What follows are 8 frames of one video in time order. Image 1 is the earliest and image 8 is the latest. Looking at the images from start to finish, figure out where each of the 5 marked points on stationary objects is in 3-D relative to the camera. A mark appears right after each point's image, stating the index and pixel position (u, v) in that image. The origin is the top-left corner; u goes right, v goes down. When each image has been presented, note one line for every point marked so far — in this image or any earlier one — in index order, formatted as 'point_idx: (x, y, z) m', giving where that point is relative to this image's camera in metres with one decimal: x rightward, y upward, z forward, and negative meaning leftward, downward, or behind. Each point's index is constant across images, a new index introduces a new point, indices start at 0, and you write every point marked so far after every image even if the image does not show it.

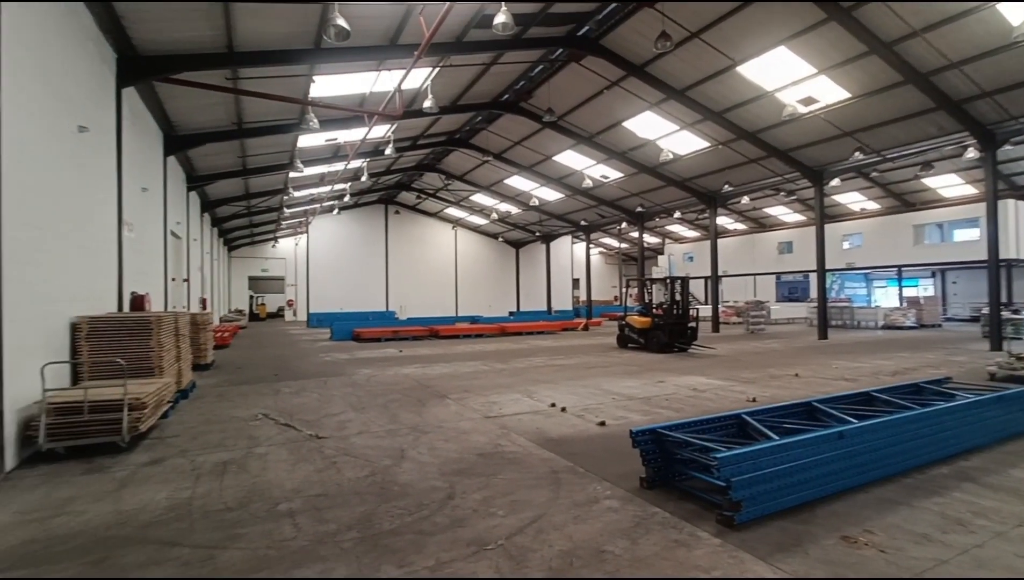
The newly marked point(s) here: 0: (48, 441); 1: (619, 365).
0: (-3.7, -1.2, +4.3) m
1: (+1.7, -1.2, +8.3) m
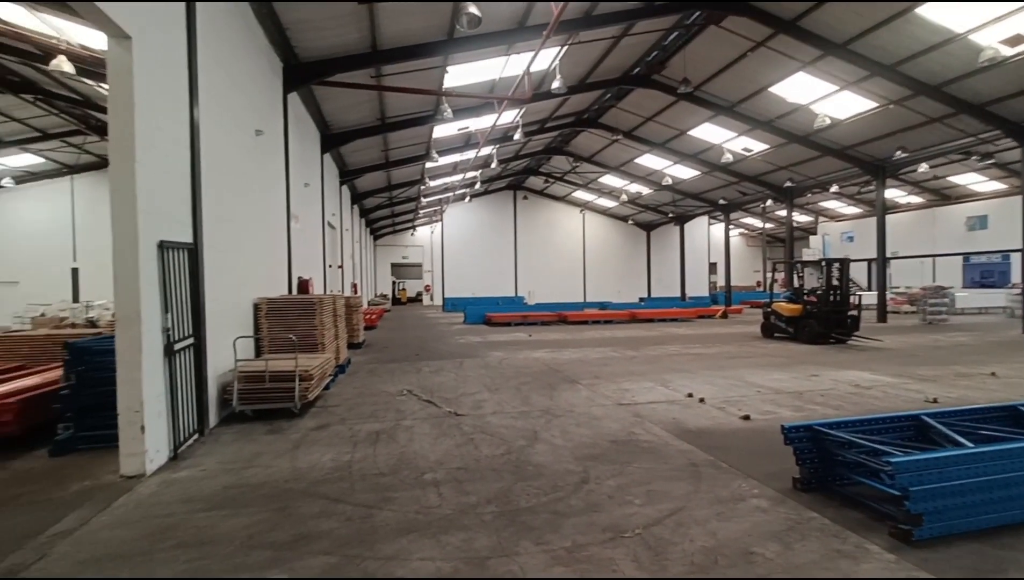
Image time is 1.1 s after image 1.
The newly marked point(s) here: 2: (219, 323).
0: (-2.5, -1.1, +5.0) m
1: (+3.7, -1.0, +7.7) m
2: (-2.7, -0.3, +5.0) m
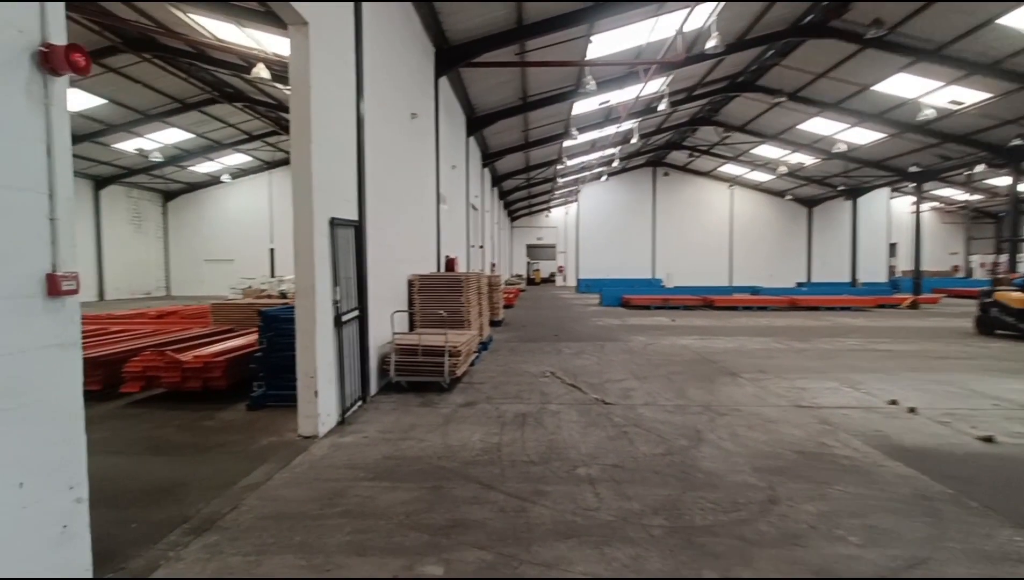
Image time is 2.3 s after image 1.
0: (-1.1, -0.8, +5.2) m
1: (+5.5, -0.8, +6.2) m
2: (-1.3, -0.1, +5.2) m
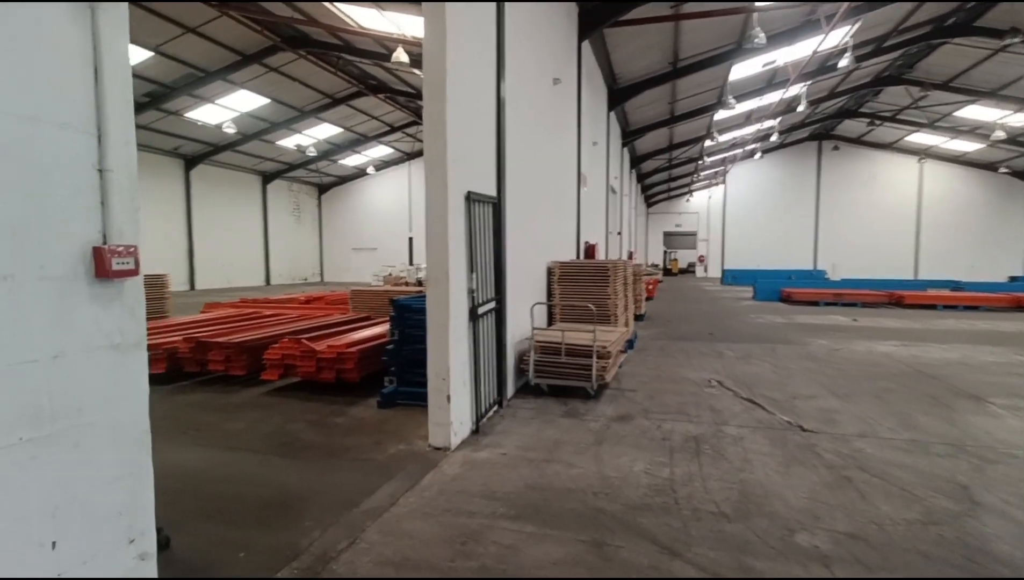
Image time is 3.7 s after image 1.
0: (+0.2, -0.7, +4.6) m
1: (+6.9, -0.8, +4.0) m
2: (0.0, 0.0, +4.6) m
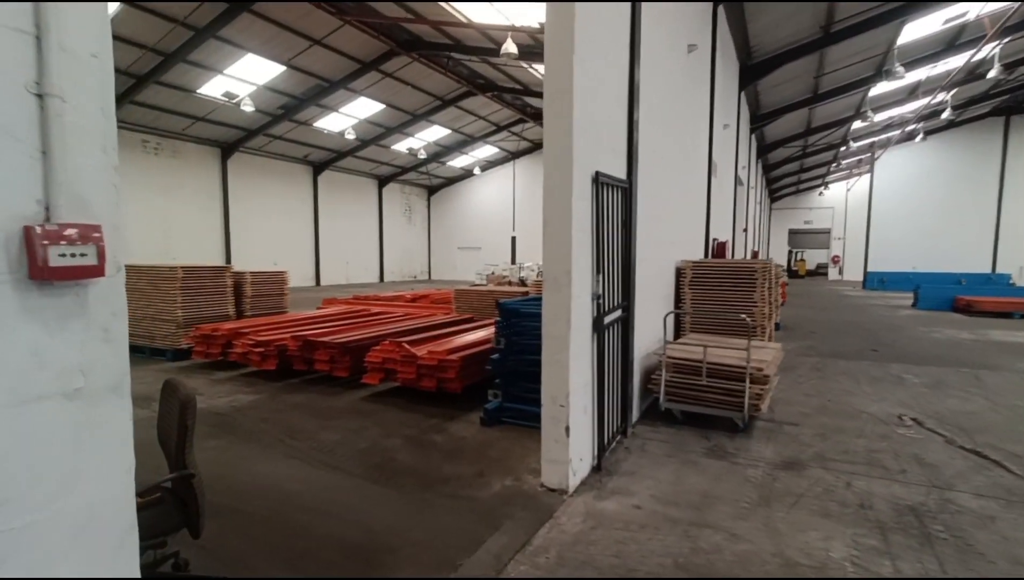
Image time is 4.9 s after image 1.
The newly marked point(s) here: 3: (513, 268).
0: (+1.1, -0.8, +3.8) m
1: (+7.6, -1.0, +2.0) m
2: (+0.9, 0.0, +3.8) m
3: (0.0, +0.5, +12.3) m
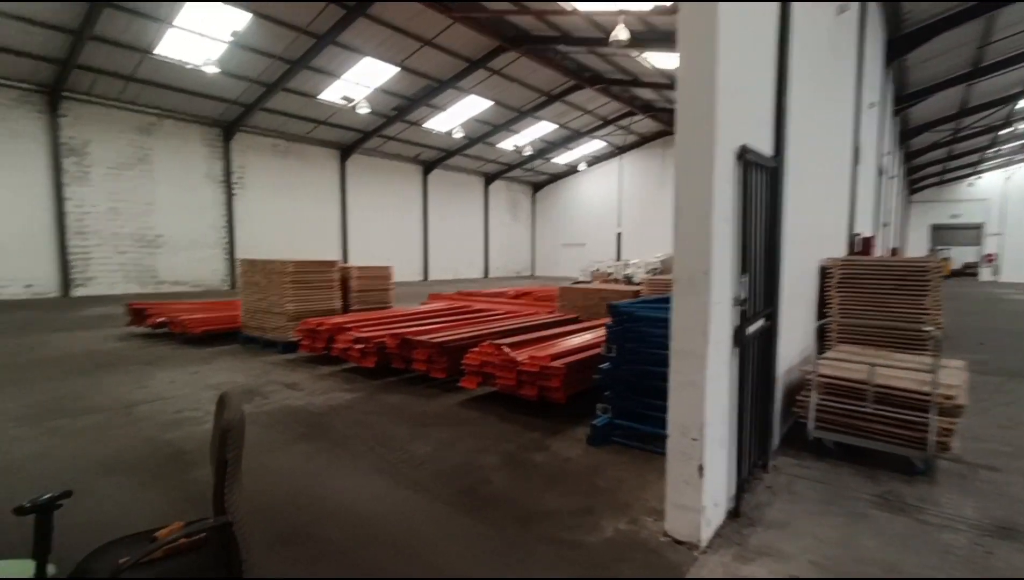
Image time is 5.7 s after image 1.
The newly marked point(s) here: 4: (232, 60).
0: (+1.8, -0.8, +3.0) m
1: (+7.8, -1.1, 0.0) m
2: (+1.6, 0.0, +3.1) m
3: (+2.4, +0.6, +11.6) m
4: (-5.5, +4.6, +10.6) m
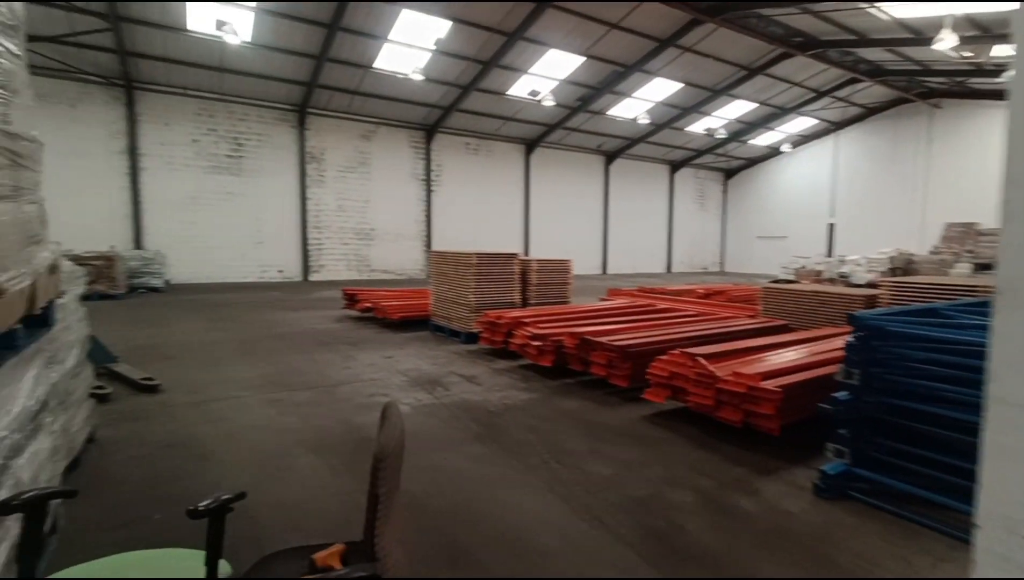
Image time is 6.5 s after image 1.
0: (+2.6, -0.9, +1.9) m
1: (+7.3, -1.4, -2.9) m
2: (+2.5, -0.1, +2.0) m
3: (+6.0, +0.5, +9.8) m
4: (-1.7, +4.8, +11.3) m
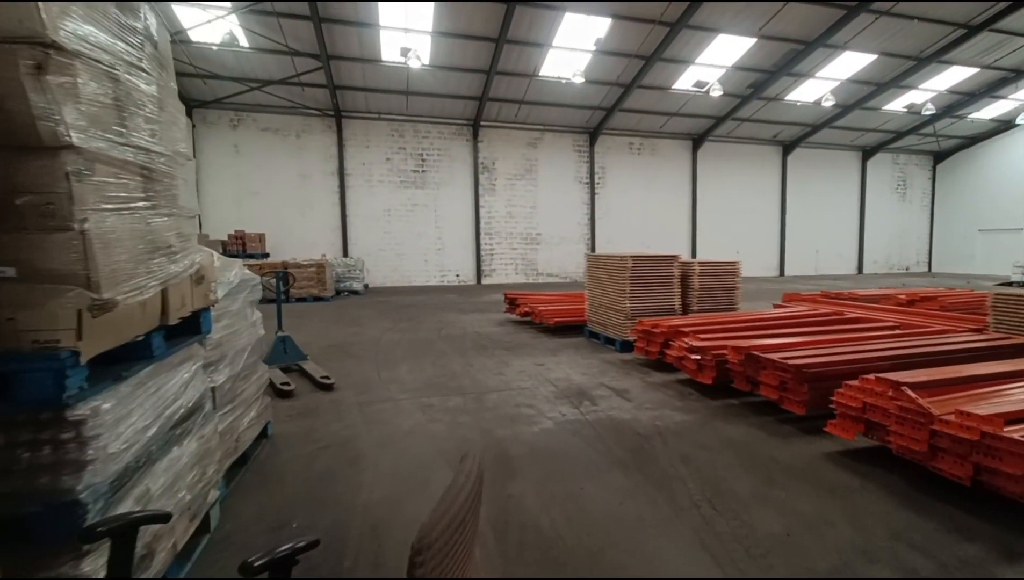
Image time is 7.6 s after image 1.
0: (+2.8, -0.9, +0.8) m
1: (+5.8, -1.4, -5.2) m
2: (+2.8, -0.1, +0.9) m
3: (+8.5, +0.5, +7.3) m
4: (+1.6, +4.7, +11.1) m
